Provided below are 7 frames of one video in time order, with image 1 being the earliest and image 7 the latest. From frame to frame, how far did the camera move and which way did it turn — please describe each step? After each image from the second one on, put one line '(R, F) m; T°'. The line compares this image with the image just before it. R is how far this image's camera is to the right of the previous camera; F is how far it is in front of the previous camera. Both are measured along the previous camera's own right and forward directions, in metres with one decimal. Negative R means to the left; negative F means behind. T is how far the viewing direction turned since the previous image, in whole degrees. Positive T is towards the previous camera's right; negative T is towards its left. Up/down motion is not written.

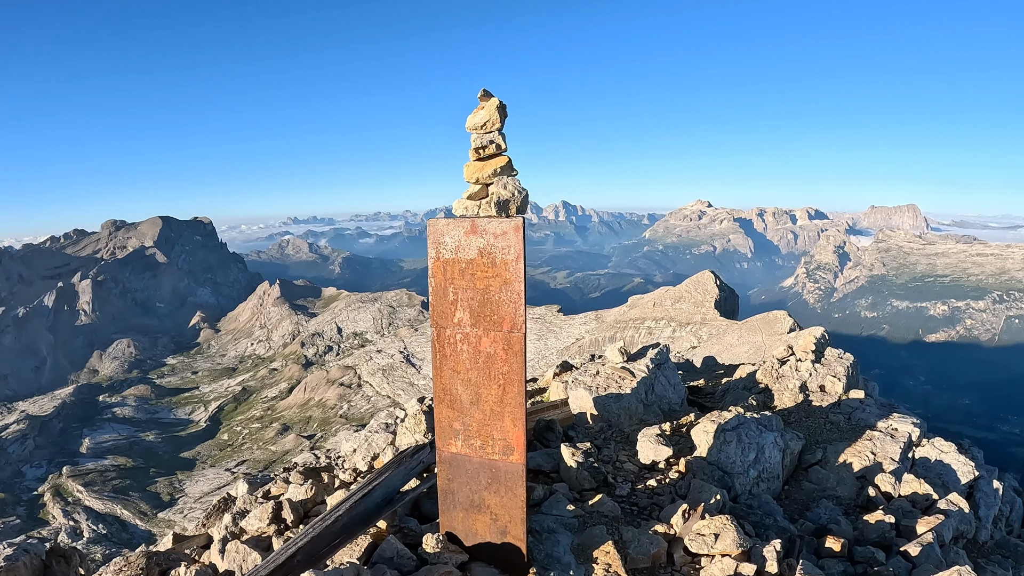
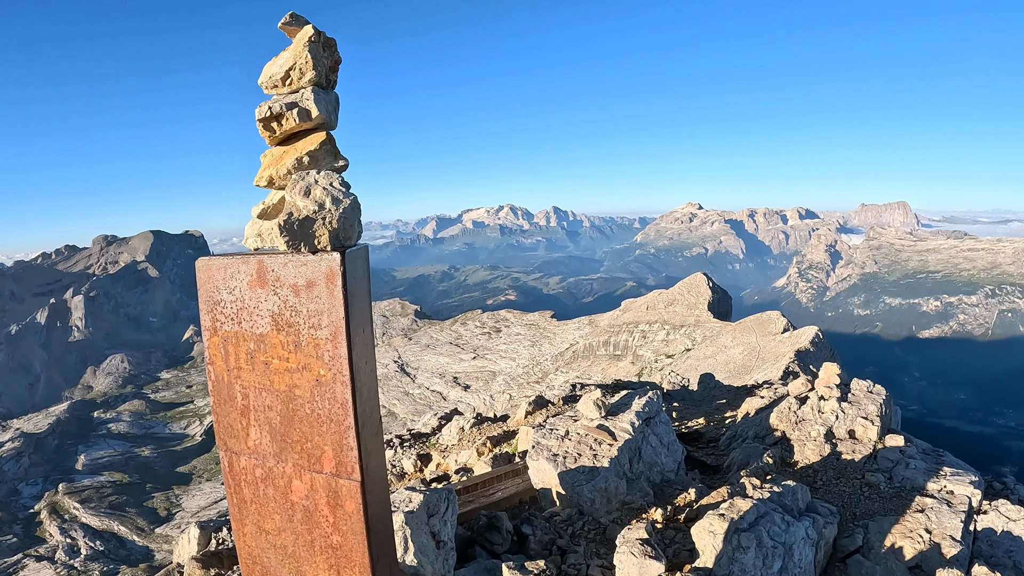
(+0.5, +1.3) m; +1°
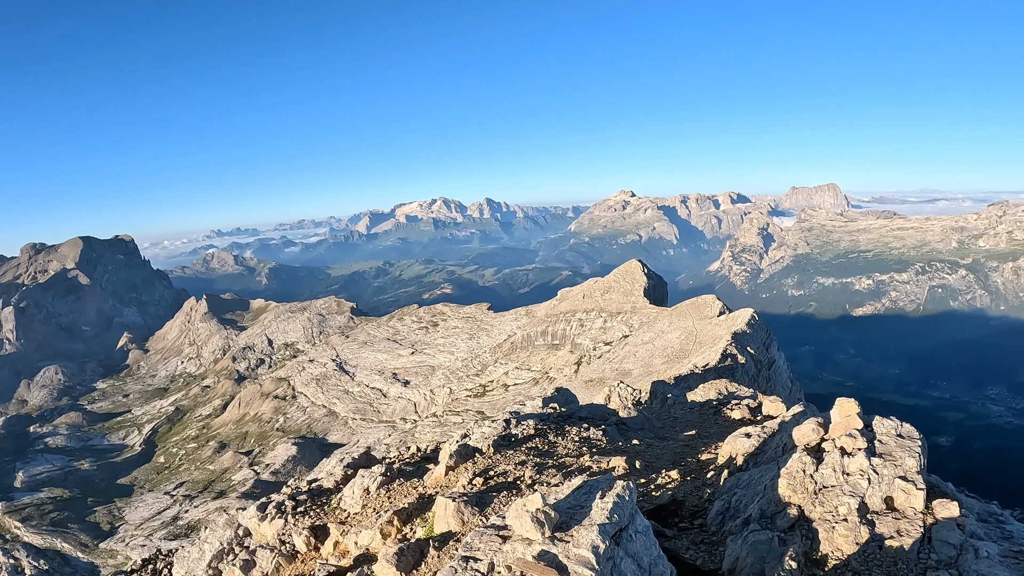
(+0.4, +1.7) m; +6°
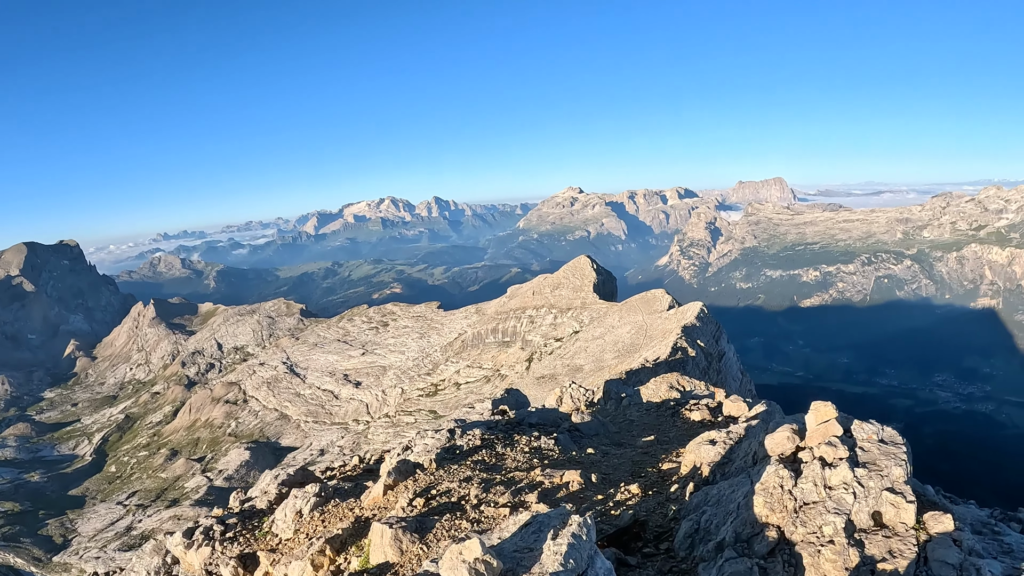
(+12.1, +1.0) m; +1°
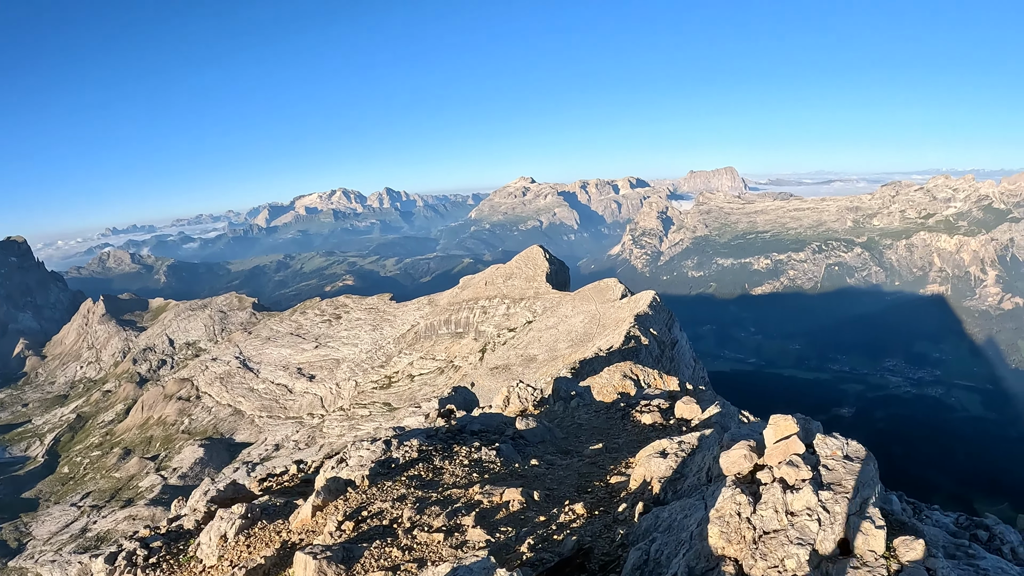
(+8.5, +0.3) m; +1°
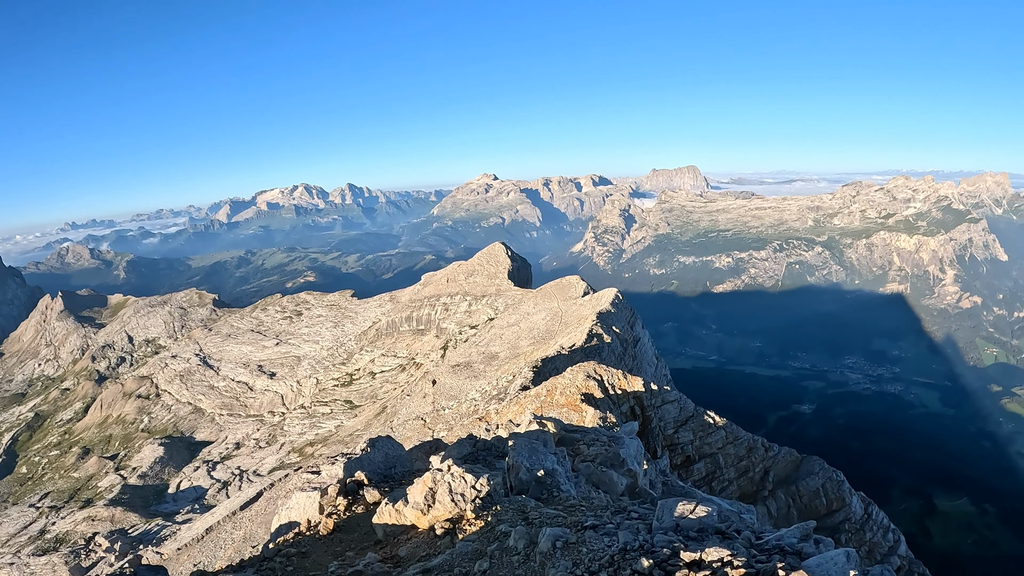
(+6.7, 0.0) m; +1°
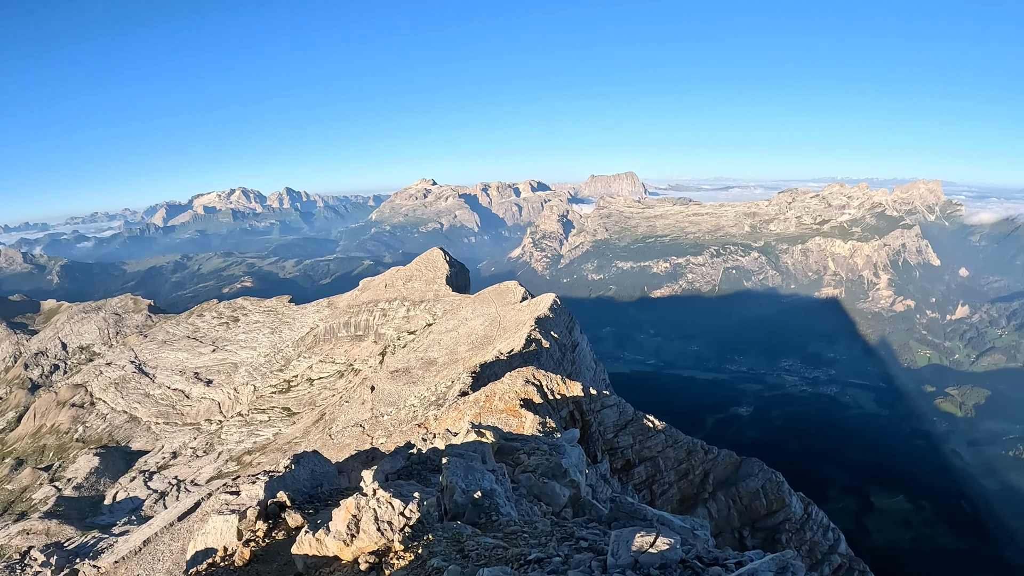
(+11.0, -1.0) m; +2°
